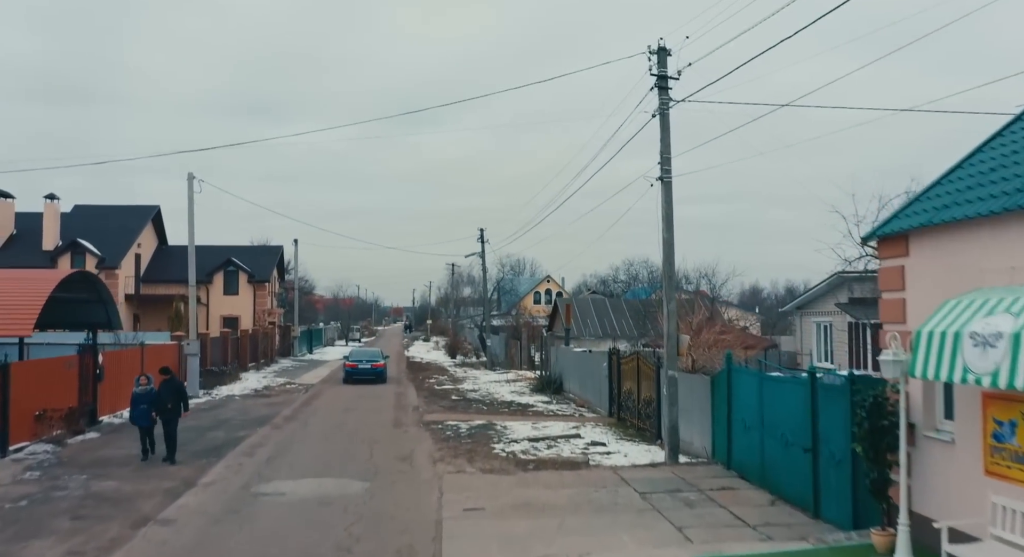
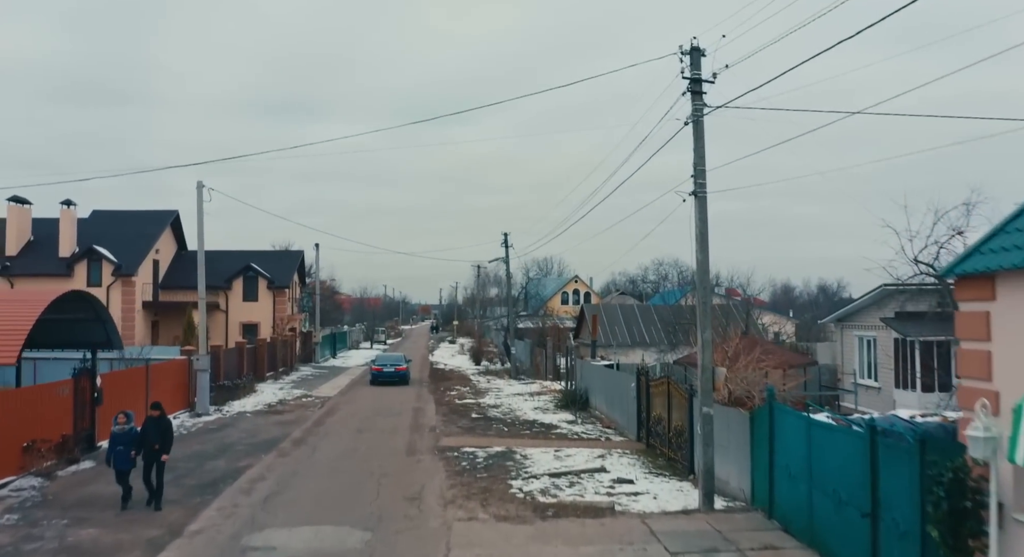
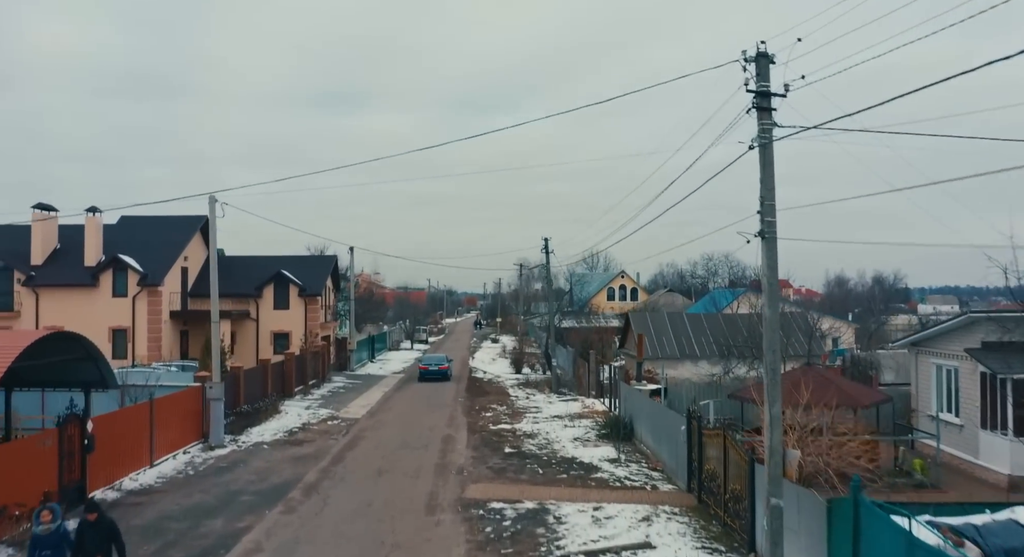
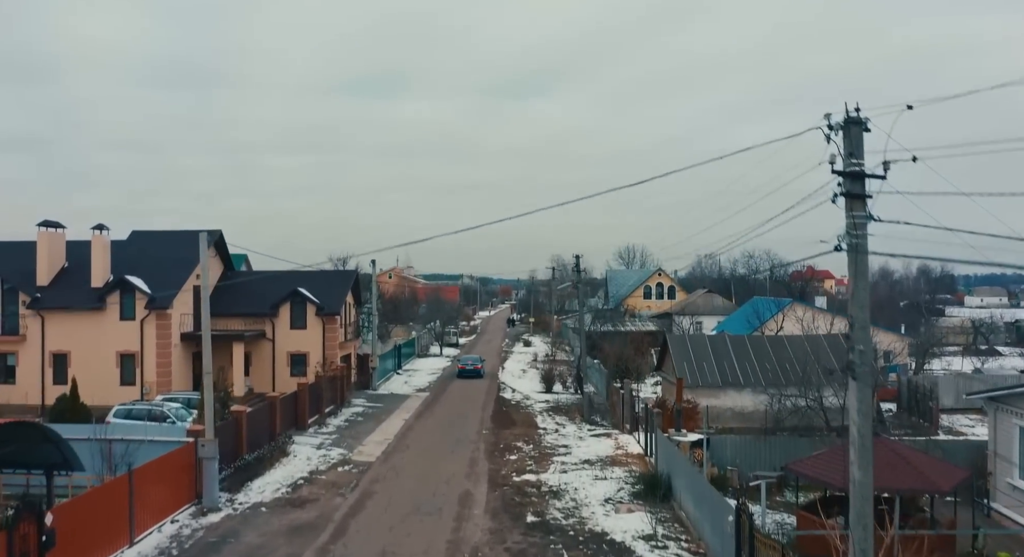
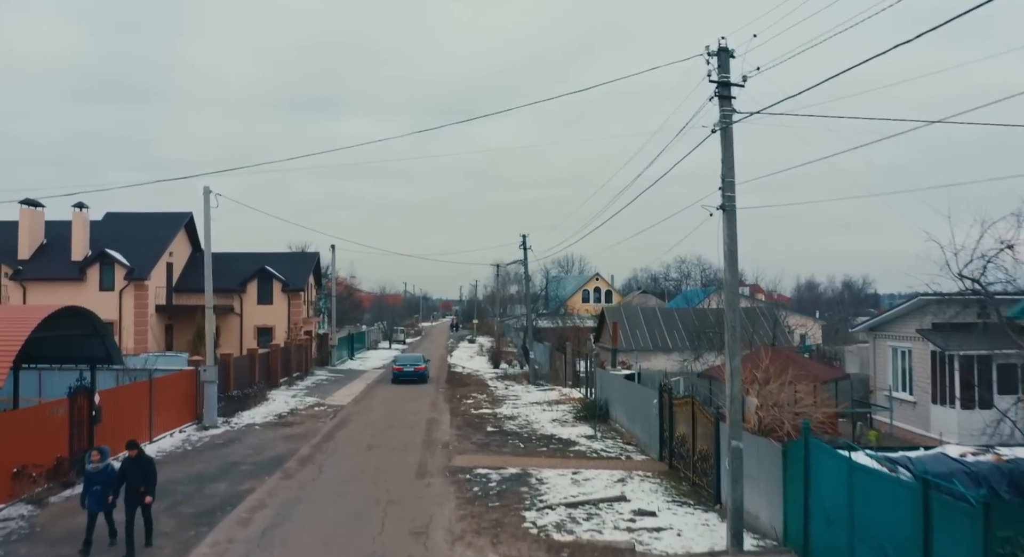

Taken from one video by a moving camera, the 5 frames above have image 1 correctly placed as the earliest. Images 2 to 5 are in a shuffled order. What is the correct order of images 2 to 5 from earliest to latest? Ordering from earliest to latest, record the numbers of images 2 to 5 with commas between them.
2, 5, 3, 4
